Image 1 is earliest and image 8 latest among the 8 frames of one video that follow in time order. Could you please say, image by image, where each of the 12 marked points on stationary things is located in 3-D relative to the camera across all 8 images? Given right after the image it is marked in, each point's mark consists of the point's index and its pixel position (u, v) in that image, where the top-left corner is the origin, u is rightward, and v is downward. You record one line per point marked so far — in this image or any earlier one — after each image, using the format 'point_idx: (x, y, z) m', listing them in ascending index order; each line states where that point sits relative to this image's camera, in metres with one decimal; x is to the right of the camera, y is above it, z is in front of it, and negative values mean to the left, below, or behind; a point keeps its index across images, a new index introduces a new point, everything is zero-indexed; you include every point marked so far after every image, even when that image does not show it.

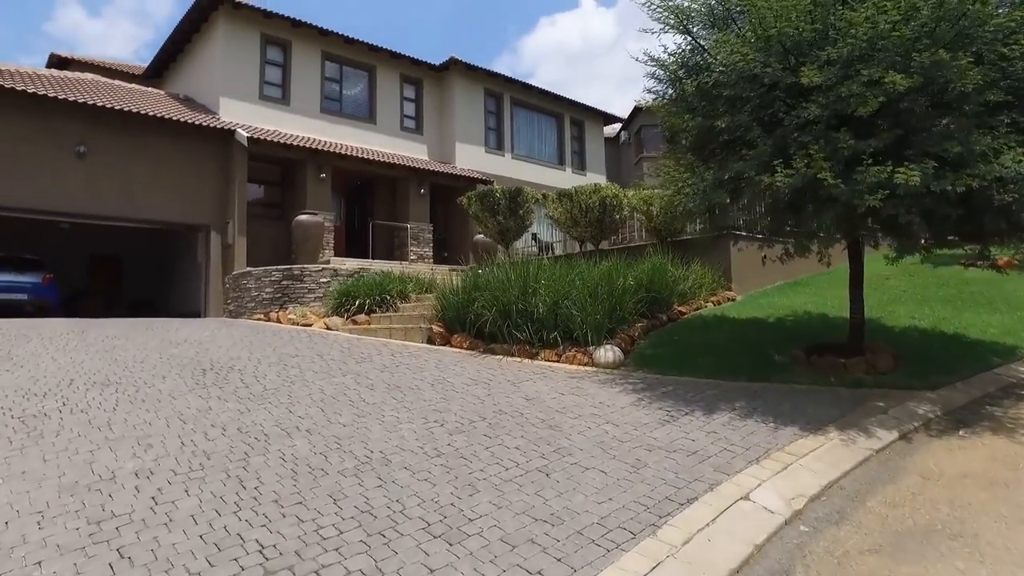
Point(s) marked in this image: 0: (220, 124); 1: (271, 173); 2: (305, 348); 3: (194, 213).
0: (-6.6, +3.7, +16.6) m
1: (-6.1, +2.9, +18.6) m
2: (-2.8, -0.8, +9.9) m
3: (-7.2, +1.7, +16.6) m
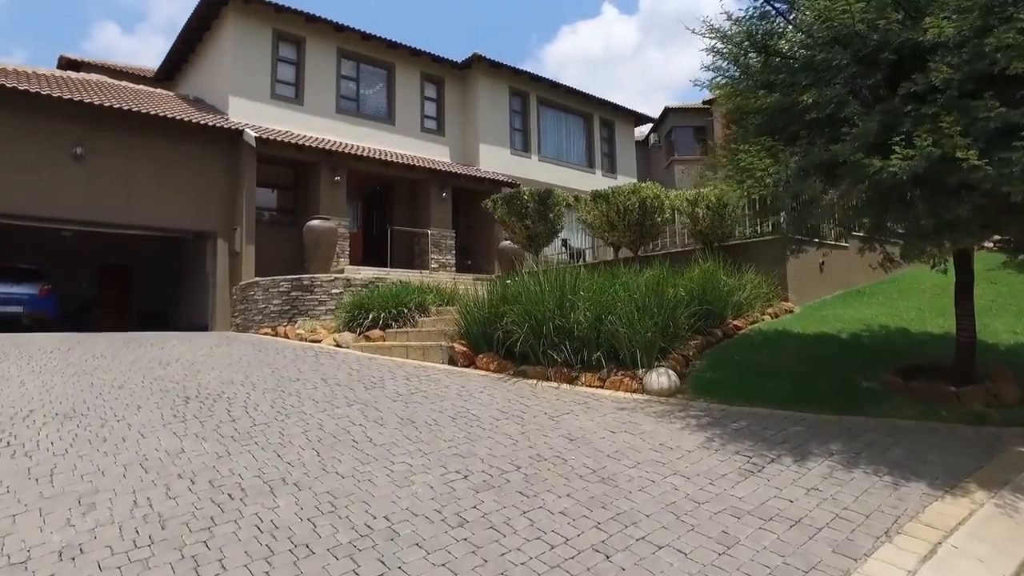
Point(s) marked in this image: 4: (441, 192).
0: (-6.0, +3.5, +15.5) m
1: (-5.5, +2.6, +17.5) m
2: (-2.4, -1.0, +8.7) m
3: (-6.6, +1.5, +15.6) m
4: (-1.8, +2.4, +18.7) m
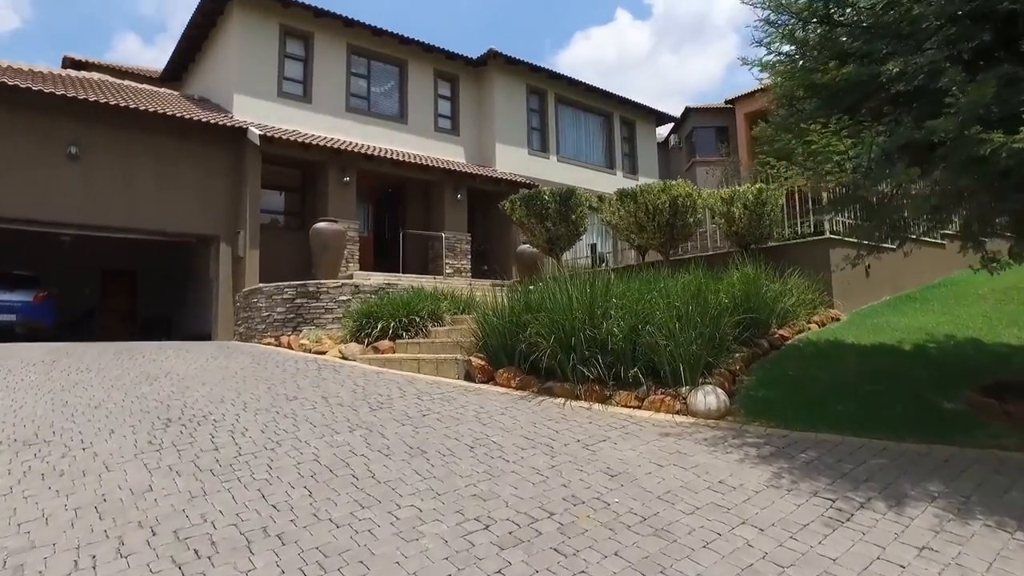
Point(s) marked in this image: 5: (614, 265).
0: (-5.6, +3.3, +14.7) m
1: (-5.1, +2.5, +16.7) m
2: (-2.1, -1.0, +7.8) m
3: (-6.2, +1.3, +14.8) m
4: (-1.4, +2.3, +17.8) m
5: (+1.8, +0.4, +13.3) m
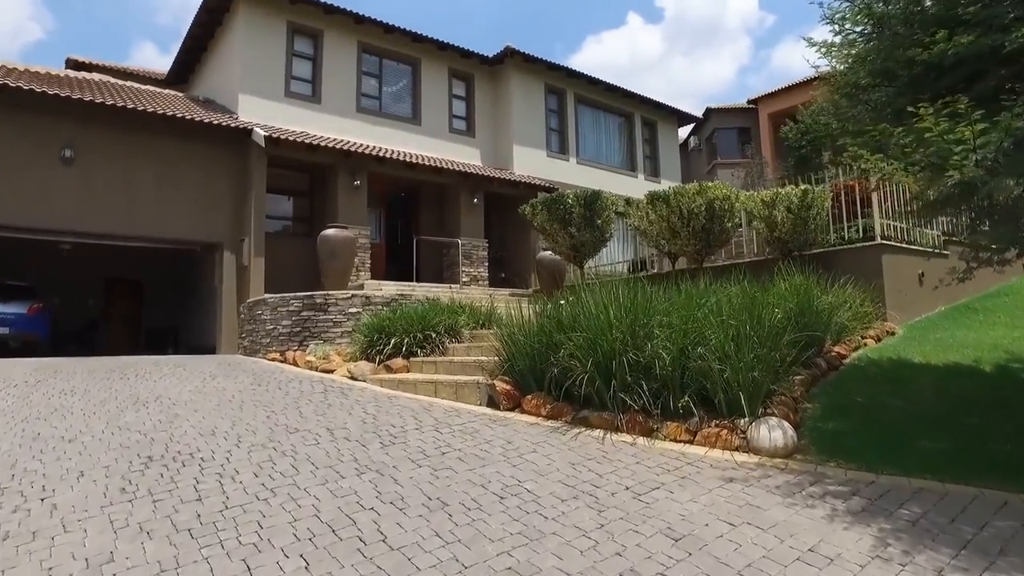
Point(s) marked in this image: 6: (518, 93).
0: (-5.2, +3.1, +13.9) m
1: (-4.6, +2.3, +15.9) m
2: (-1.9, -1.2, +6.9) m
3: (-5.9, +1.1, +14.0) m
4: (-0.9, +2.1, +16.9) m
5: (+2.2, +0.2, +12.4) m
6: (+0.2, +5.2, +19.8) m
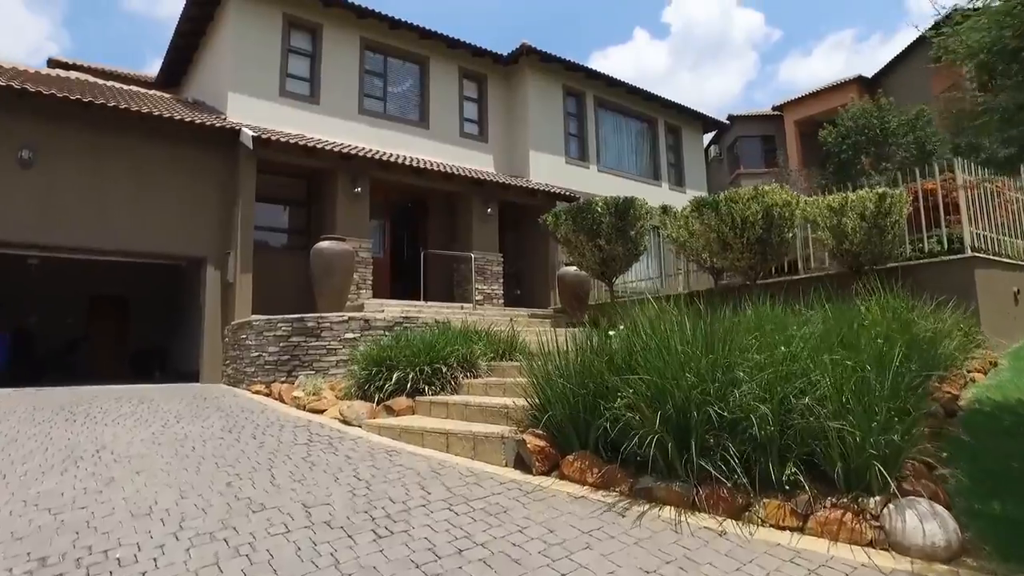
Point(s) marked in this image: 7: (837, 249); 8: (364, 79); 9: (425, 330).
0: (-4.9, +2.8, +12.4) m
1: (-4.3, +1.9, +14.4) m
2: (-1.6, -1.4, +5.3) m
3: (-5.5, +0.8, +12.5) m
4: (-0.6, +1.7, +15.4) m
5: (+2.5, -0.1, +10.7) m
6: (+0.6, +4.8, +18.3) m
7: (+4.2, +0.5, +9.3) m
8: (-3.2, +4.6, +16.0) m
9: (-1.1, -0.5, +9.1) m
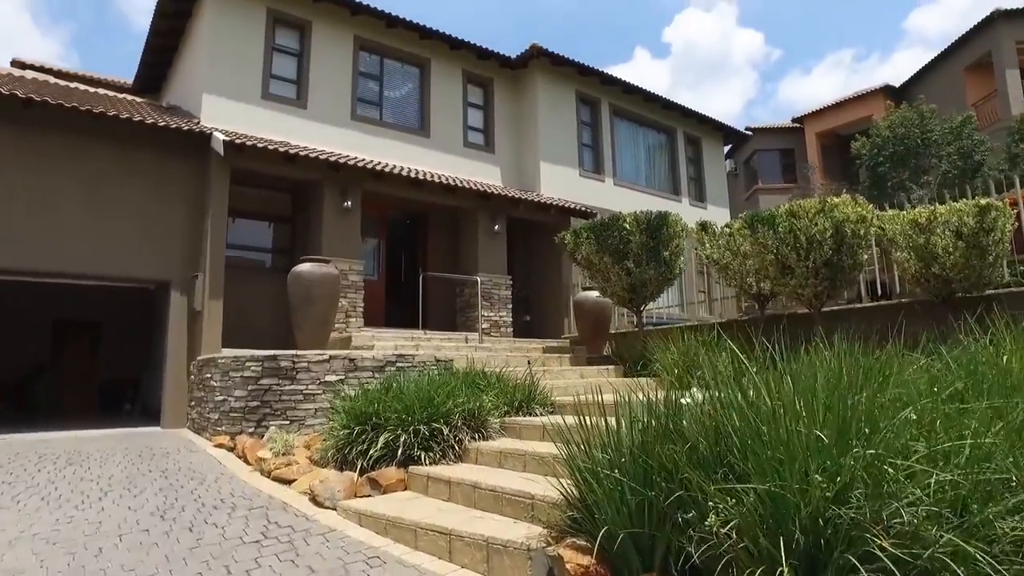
0: (-4.7, +2.4, +10.8) m
1: (-4.1, +1.4, +12.7) m
2: (-1.4, -1.6, +3.6) m
3: (-5.3, +0.4, +10.8) m
4: (-0.4, +1.2, +13.7) m
5: (+2.7, -0.4, +9.0) m
6: (+0.8, +4.2, +16.7) m
7: (+4.3, +0.2, +7.7) m
8: (-3.0, +4.1, +14.5) m
9: (-0.9, -0.9, +7.5) m
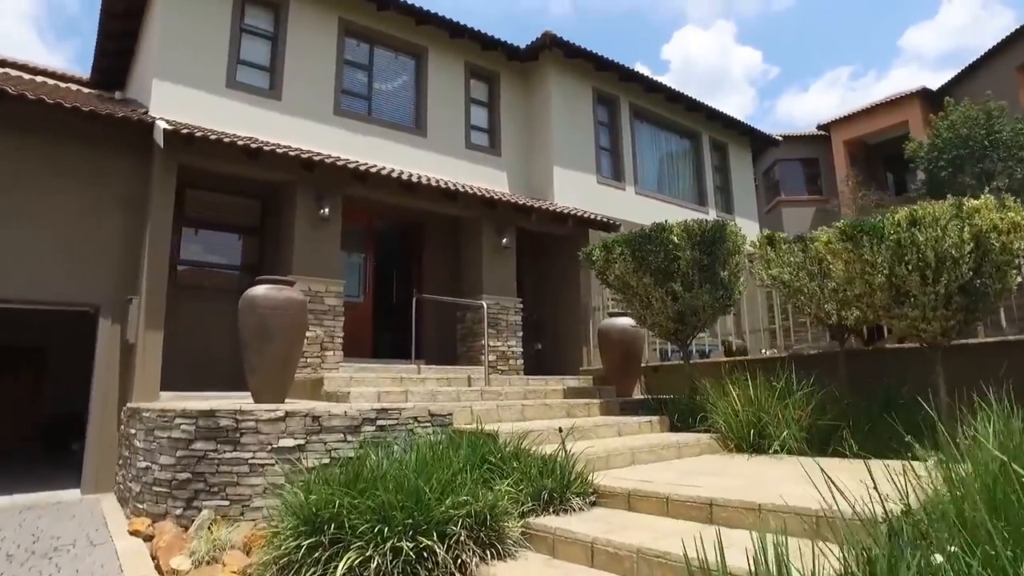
0: (-4.6, +2.1, +8.8) m
1: (-3.9, +1.1, +10.7) m
2: (-1.3, -1.8, +1.4) m
3: (-5.2, +0.1, +8.7) m
4: (-0.2, +0.8, +11.7) m
5: (+2.9, -0.7, +6.9) m
6: (+0.9, +3.8, +14.7) m
7: (+4.5, -0.1, +5.6) m
8: (-2.9, +3.7, +12.4) m
9: (-0.7, -1.1, +5.4) m
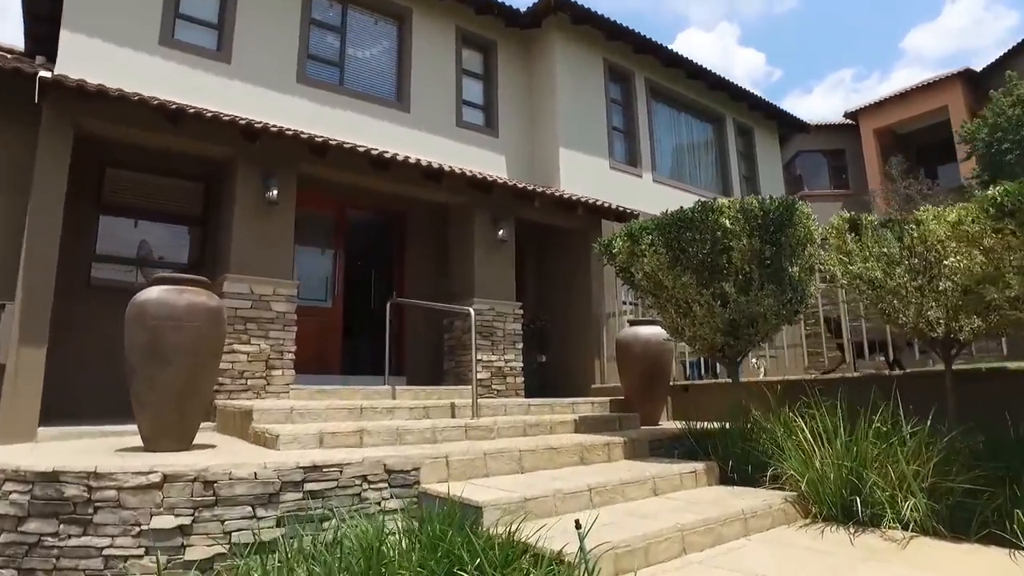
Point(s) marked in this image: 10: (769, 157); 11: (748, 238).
0: (-4.6, +2.1, +6.8) m
1: (-4.0, +1.1, +8.7) m
2: (-1.4, -1.8, -0.6) m
3: (-5.2, 0.0, +6.8) m
4: (-0.2, +0.8, +9.7) m
5: (+2.8, -0.7, +4.9) m
6: (+0.9, +3.8, +12.7) m
7: (+4.4, -0.1, +3.5) m
8: (-2.9, +3.6, +10.5) m
9: (-0.8, -1.1, +3.4) m
10: (+5.9, +3.0, +17.0) m
11: (+1.9, +0.4, +5.7) m
